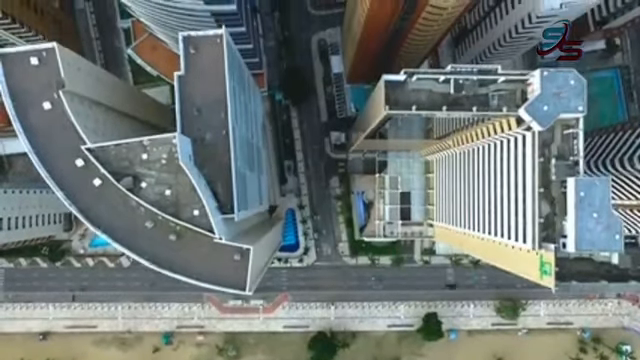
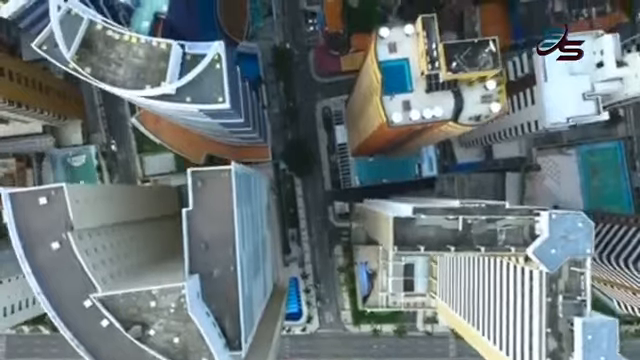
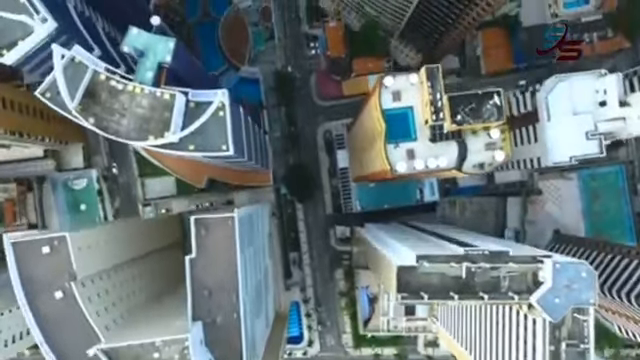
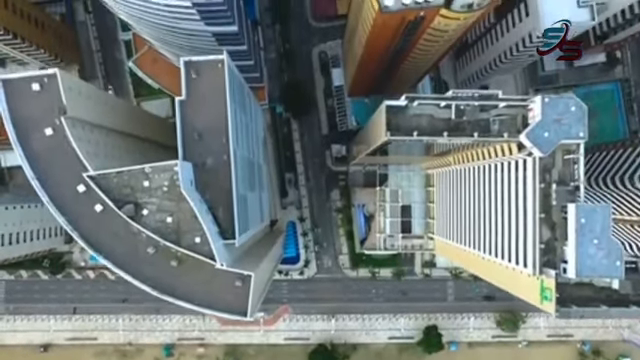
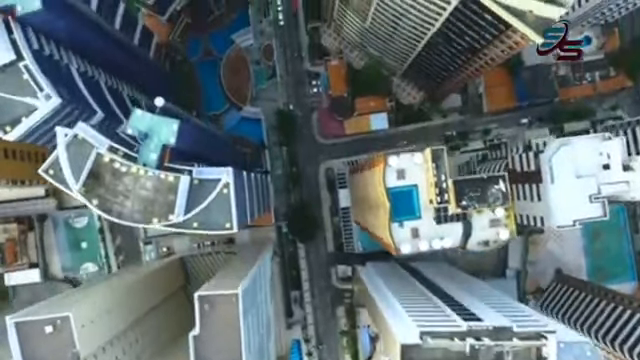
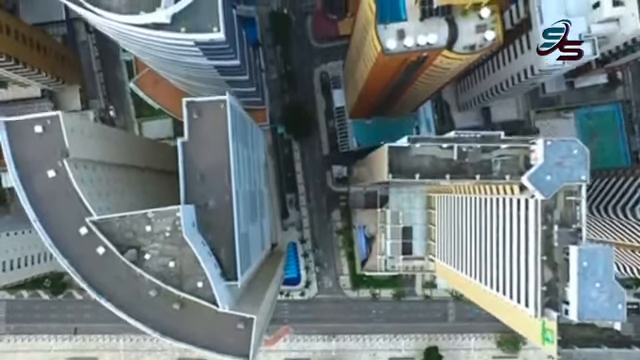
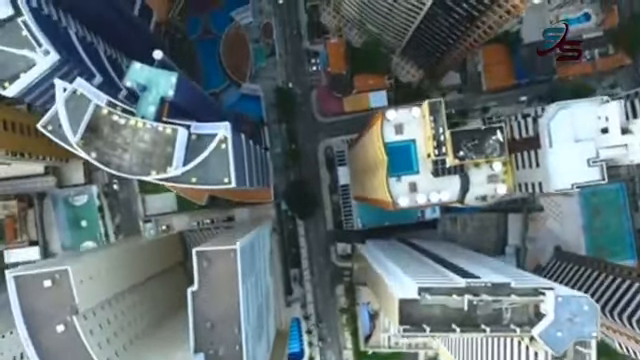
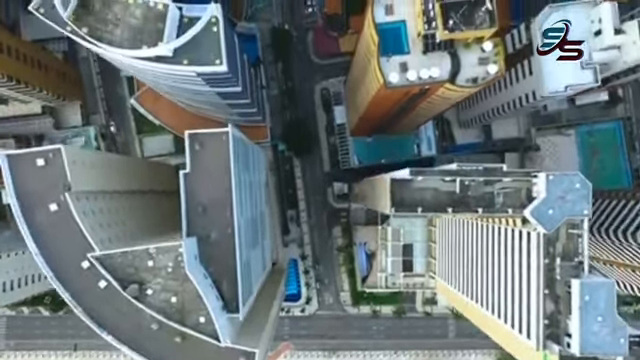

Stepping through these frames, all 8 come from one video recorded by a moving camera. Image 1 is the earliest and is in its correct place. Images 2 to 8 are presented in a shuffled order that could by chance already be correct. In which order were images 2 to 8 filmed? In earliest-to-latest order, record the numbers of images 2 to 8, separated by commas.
4, 6, 8, 2, 3, 7, 5
